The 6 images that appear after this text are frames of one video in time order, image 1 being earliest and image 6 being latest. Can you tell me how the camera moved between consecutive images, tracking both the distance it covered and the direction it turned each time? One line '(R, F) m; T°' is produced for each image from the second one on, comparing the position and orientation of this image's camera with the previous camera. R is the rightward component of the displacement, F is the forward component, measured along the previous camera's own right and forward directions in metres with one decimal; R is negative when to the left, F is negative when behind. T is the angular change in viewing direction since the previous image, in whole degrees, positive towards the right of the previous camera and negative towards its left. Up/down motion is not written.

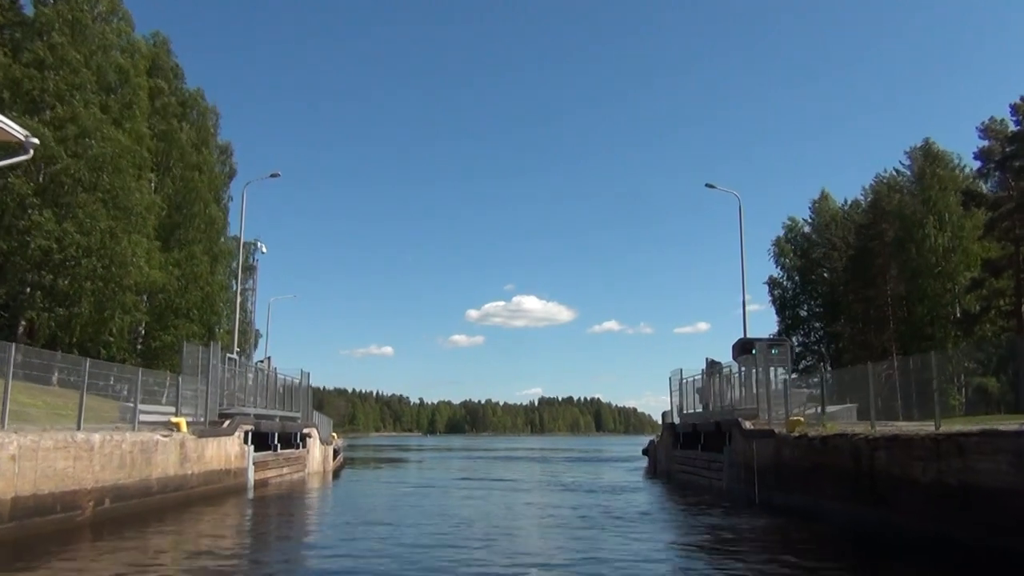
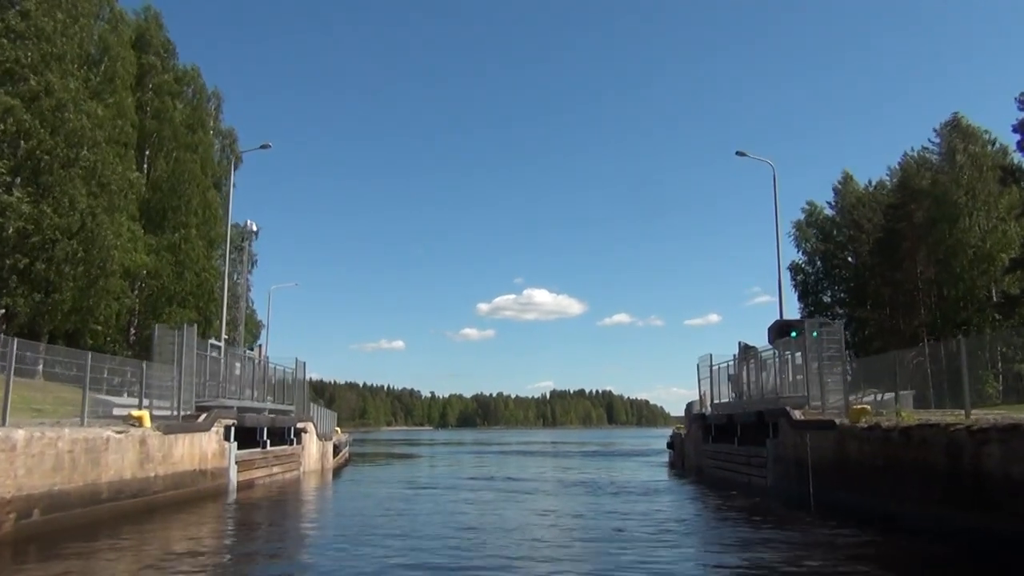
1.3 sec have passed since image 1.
(-0.1, +2.7) m; -1°
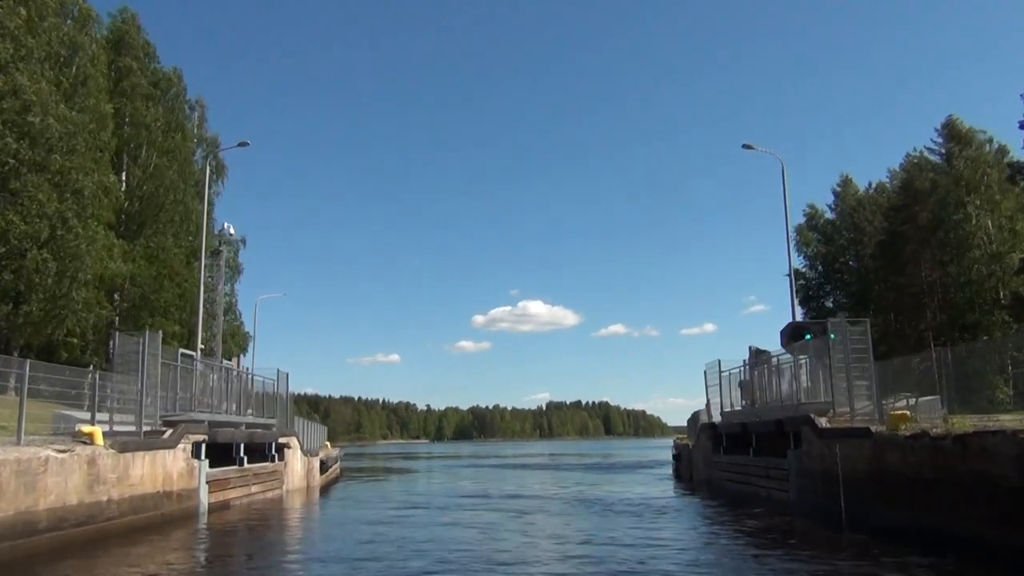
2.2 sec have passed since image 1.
(0.0, +1.7) m; 0°
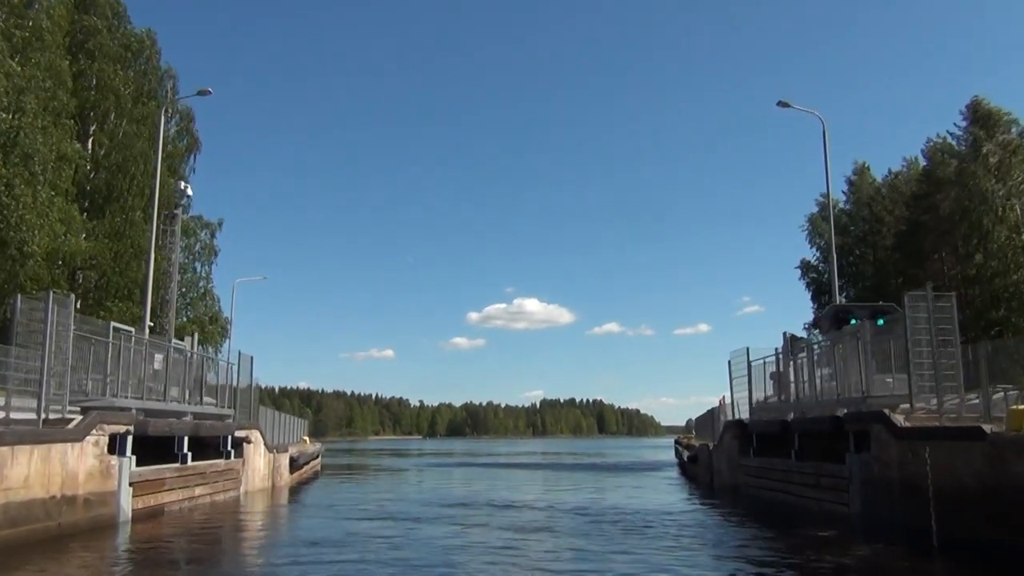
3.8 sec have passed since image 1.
(-0.1, +3.6) m; 0°
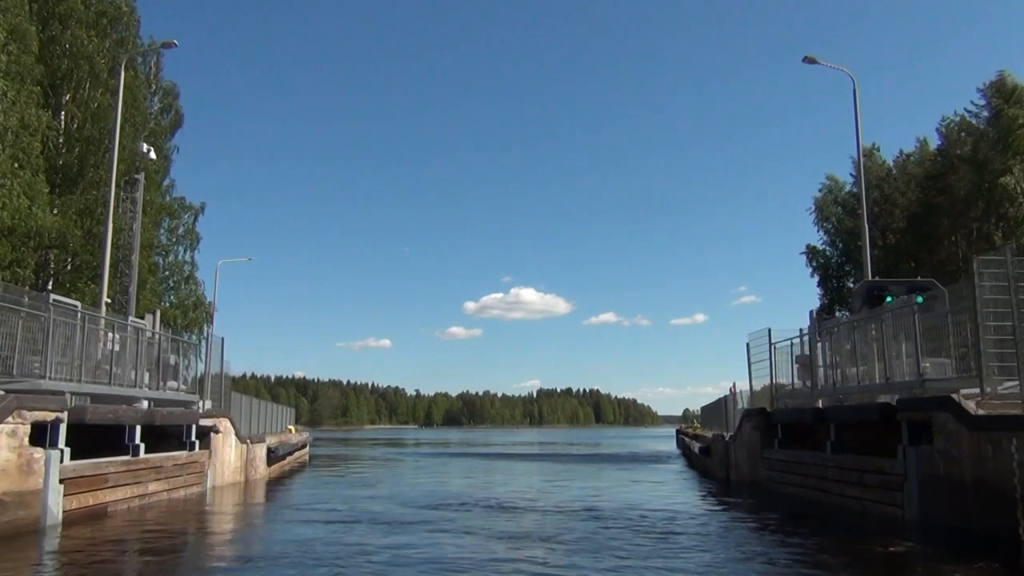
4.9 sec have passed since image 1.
(0.0, +2.3) m; 0°
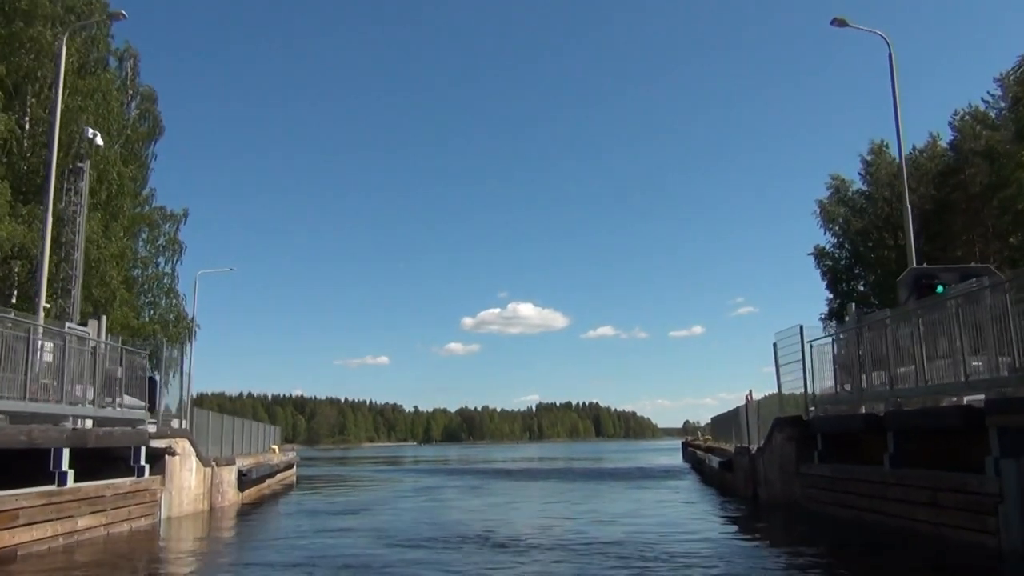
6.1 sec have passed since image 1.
(0.0, +2.5) m; 0°
